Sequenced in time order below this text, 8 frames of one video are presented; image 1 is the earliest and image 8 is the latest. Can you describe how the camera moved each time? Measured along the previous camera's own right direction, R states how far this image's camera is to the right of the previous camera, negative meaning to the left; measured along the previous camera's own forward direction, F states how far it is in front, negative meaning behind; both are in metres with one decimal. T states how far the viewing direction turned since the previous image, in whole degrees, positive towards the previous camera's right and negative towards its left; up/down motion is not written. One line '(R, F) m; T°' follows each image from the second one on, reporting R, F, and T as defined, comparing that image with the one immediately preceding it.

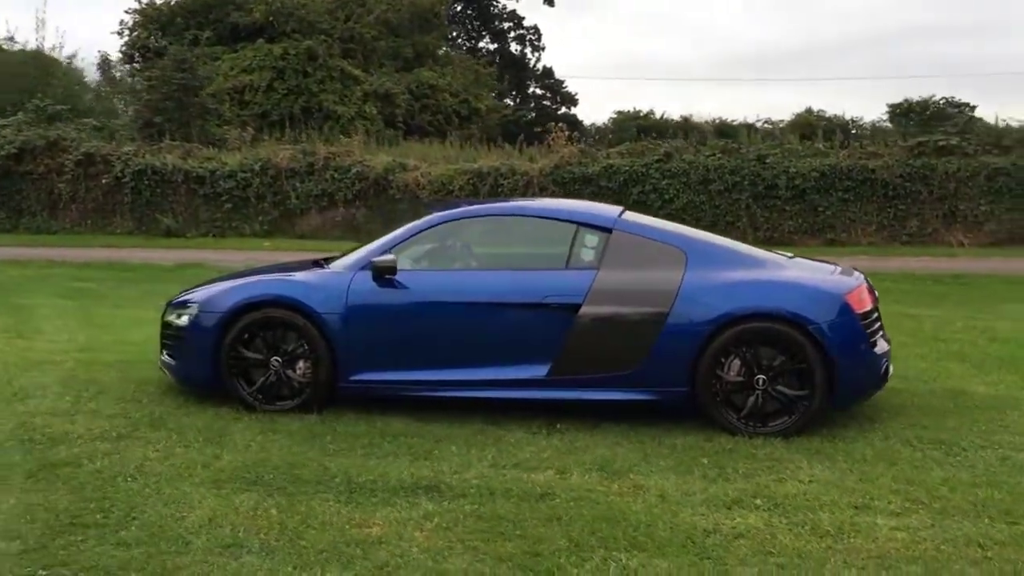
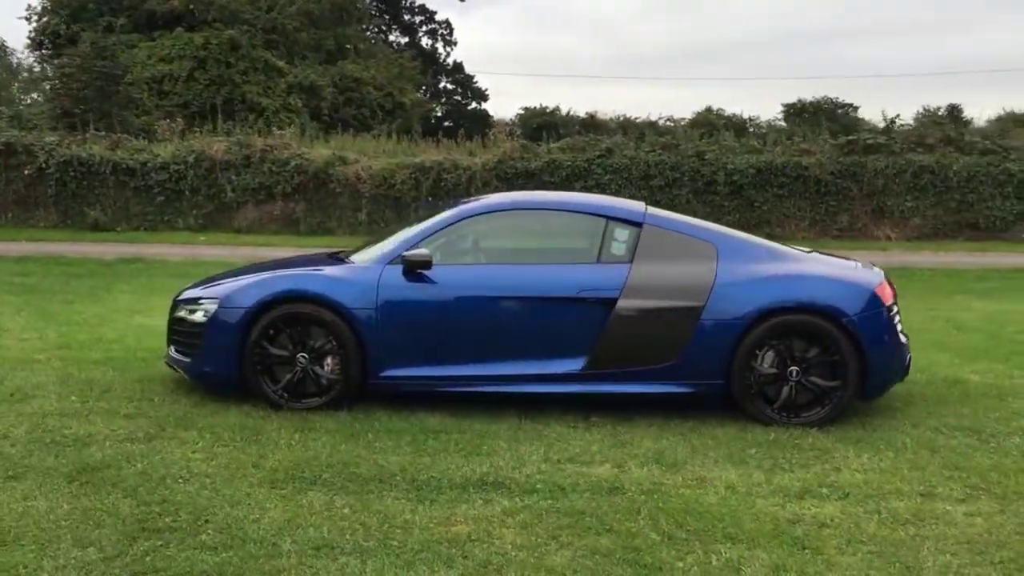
(-0.6, +0.1) m; +4°
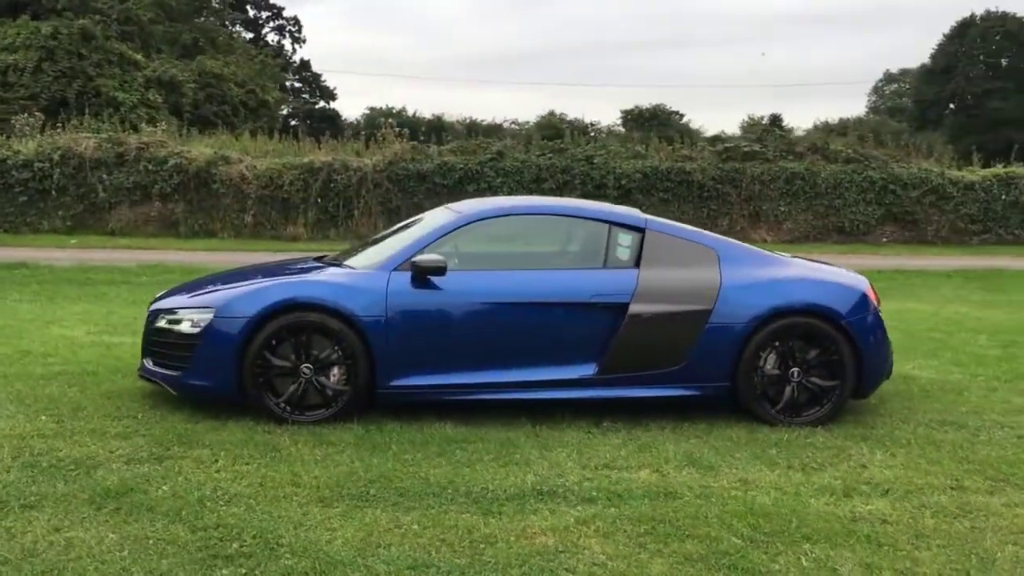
(-0.8, +0.1) m; +8°
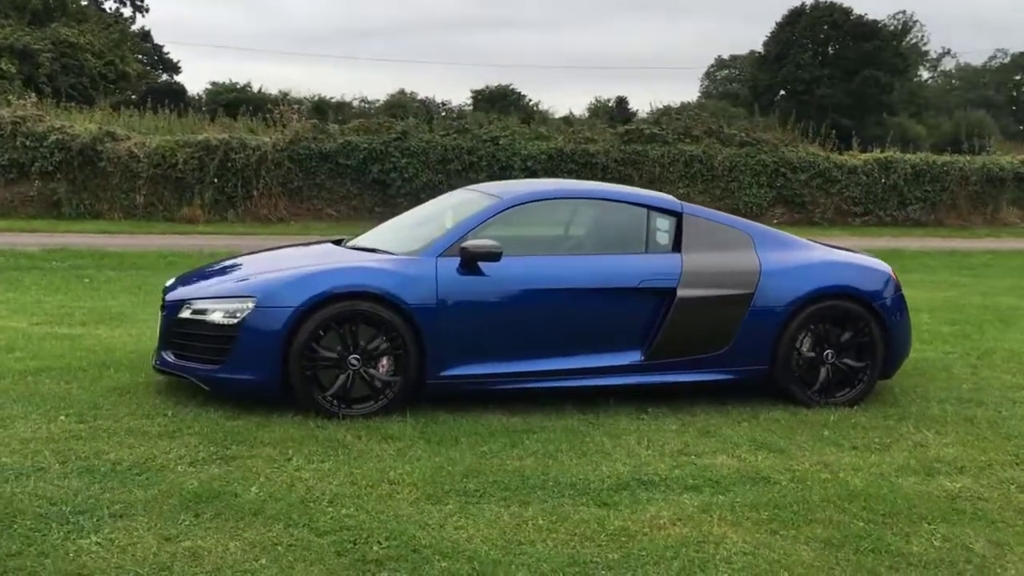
(-0.9, +0.2) m; +7°
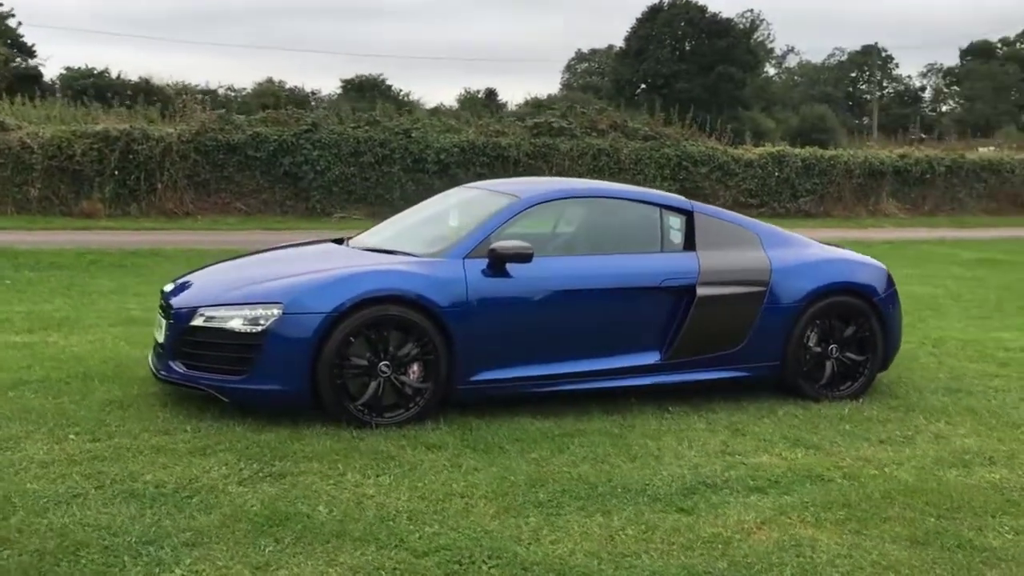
(-0.7, +0.1) m; +6°
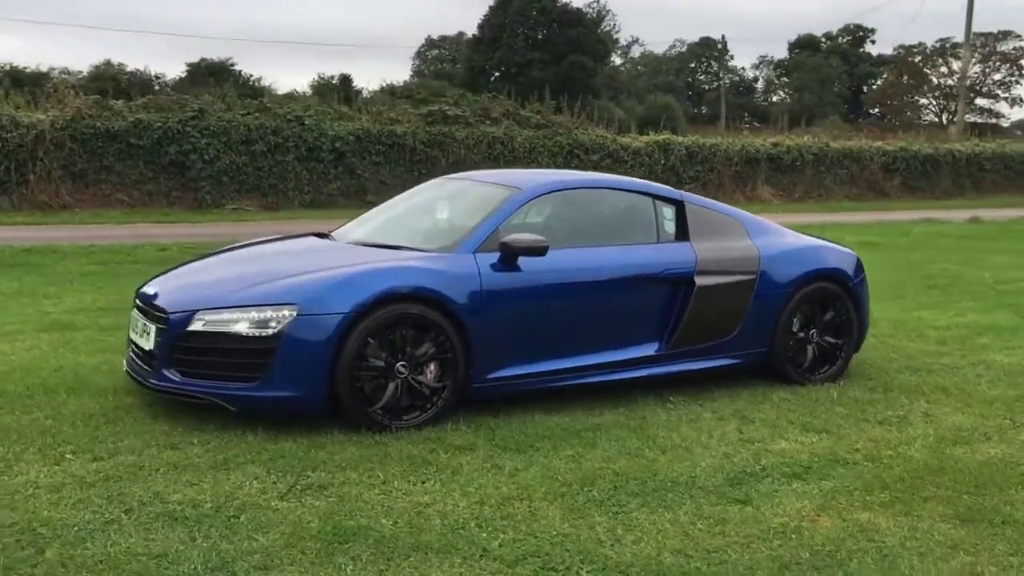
(-0.7, +0.1) m; +7°
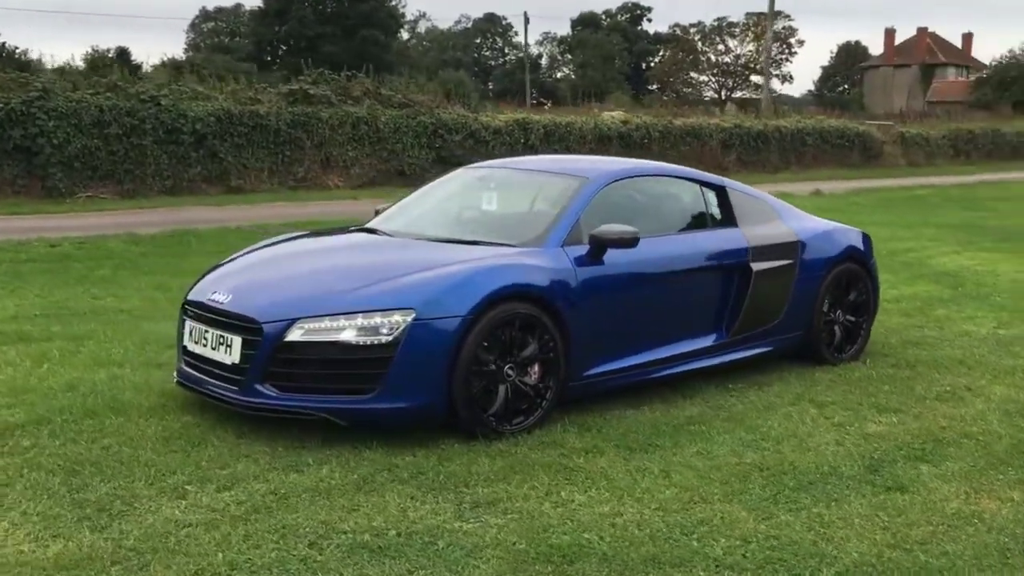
(-1.2, +0.2) m; +8°
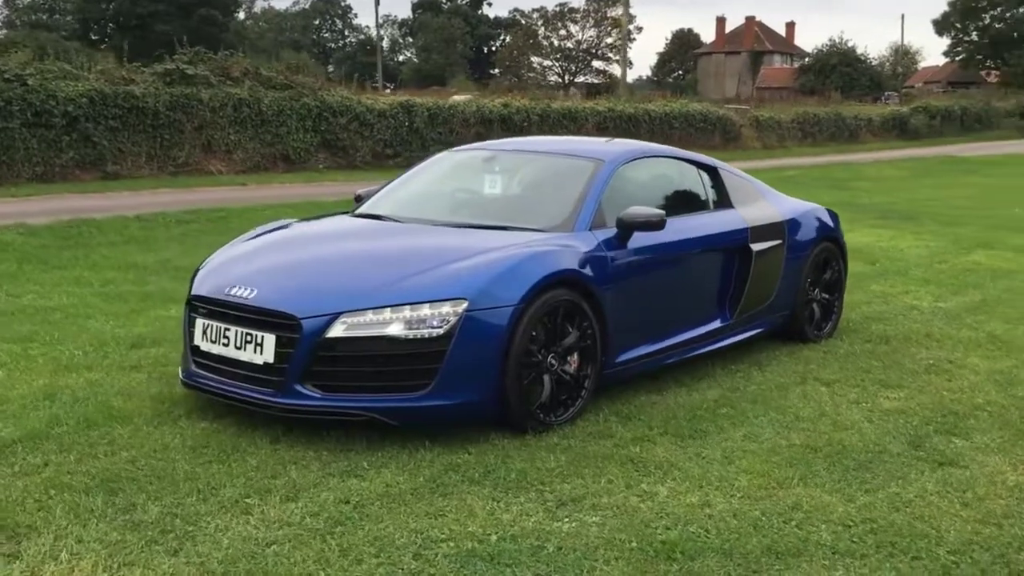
(-0.7, +0.2) m; +7°
